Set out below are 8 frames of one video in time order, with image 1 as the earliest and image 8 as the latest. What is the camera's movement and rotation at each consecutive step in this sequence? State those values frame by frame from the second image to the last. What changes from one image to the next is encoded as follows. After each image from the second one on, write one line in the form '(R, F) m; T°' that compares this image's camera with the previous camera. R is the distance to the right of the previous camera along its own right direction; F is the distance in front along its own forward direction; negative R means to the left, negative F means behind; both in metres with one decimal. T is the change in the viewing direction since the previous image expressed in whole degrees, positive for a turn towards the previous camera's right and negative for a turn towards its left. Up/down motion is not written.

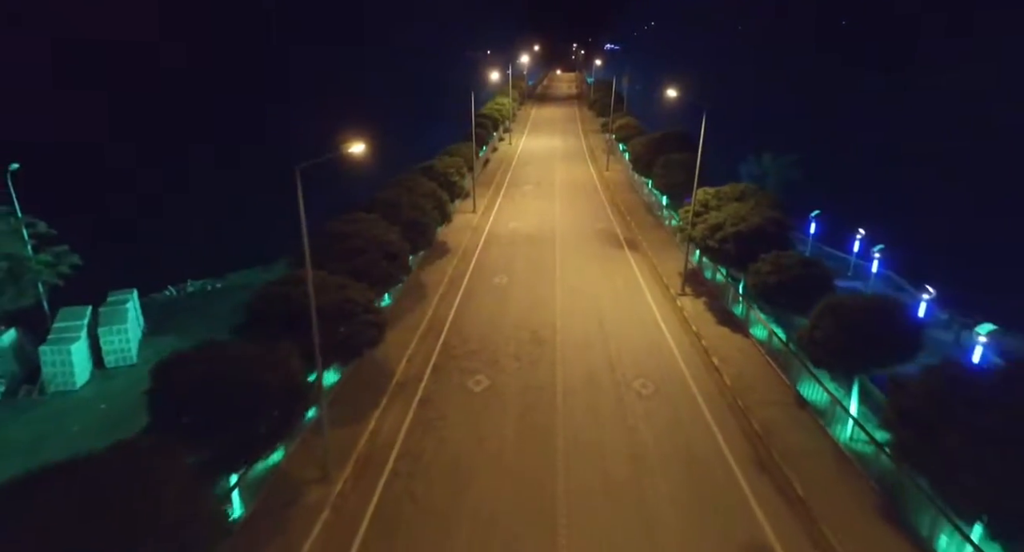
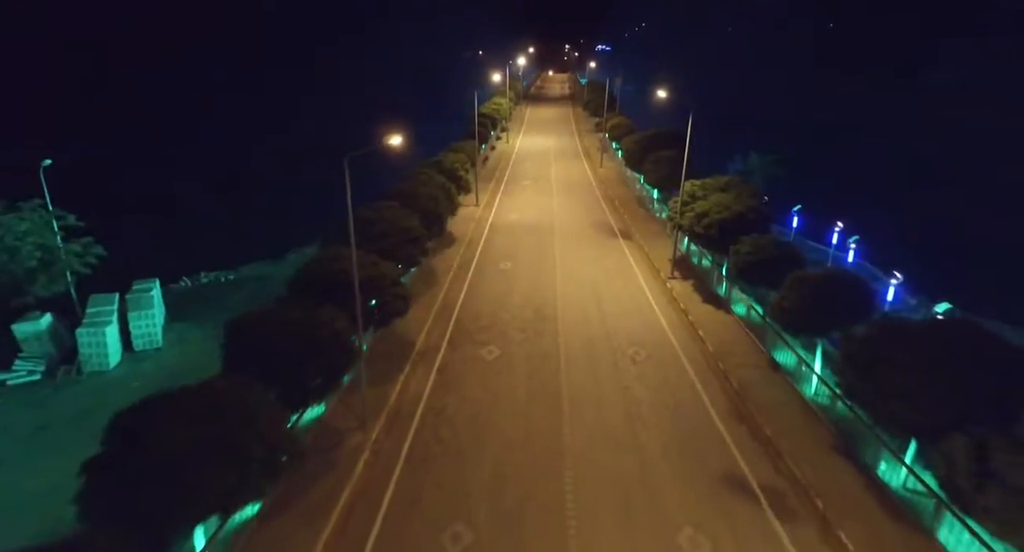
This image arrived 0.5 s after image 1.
(-0.5, -2.1) m; +1°
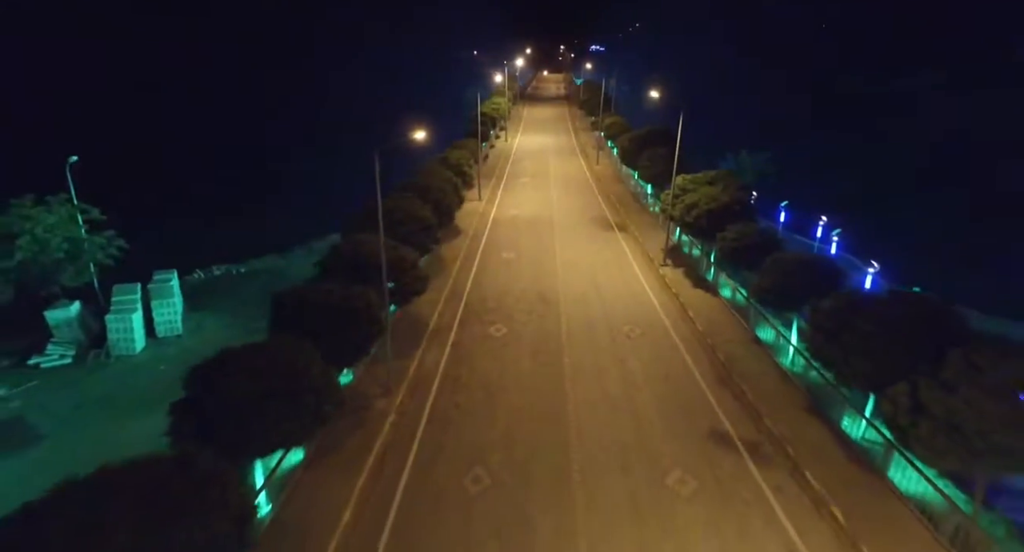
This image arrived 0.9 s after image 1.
(-0.4, -1.8) m; +1°
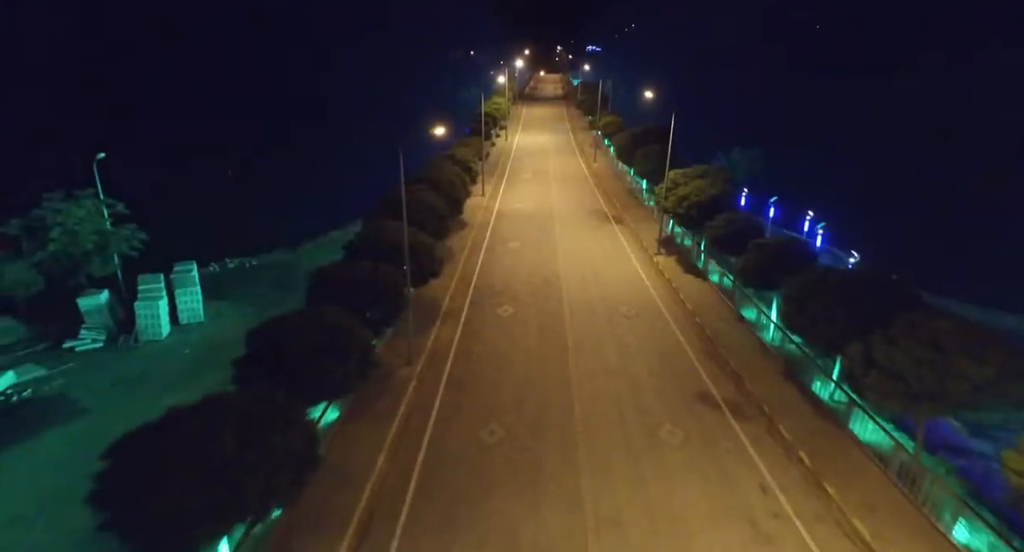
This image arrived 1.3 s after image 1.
(-0.4, -2.0) m; 0°
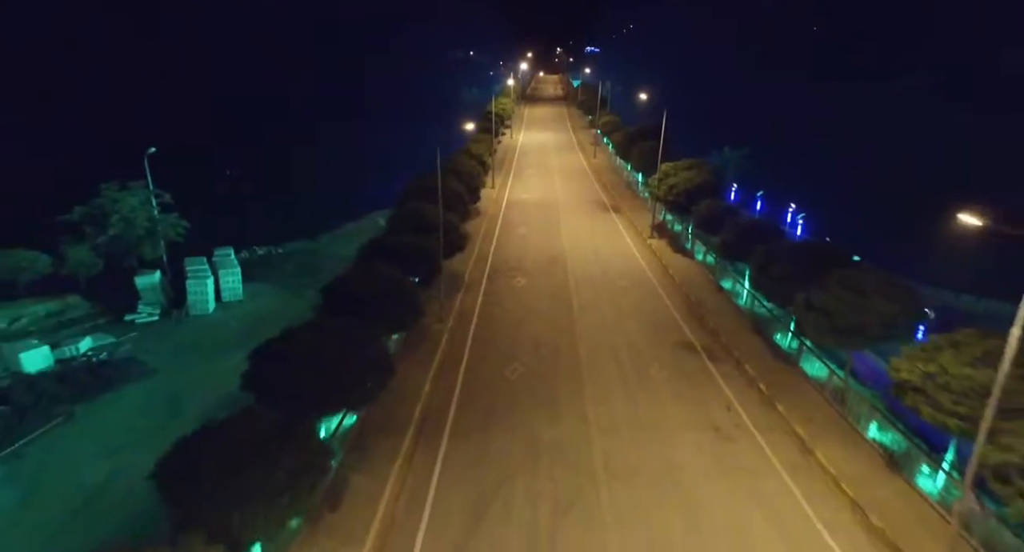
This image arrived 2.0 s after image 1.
(-0.6, -3.8) m; 0°
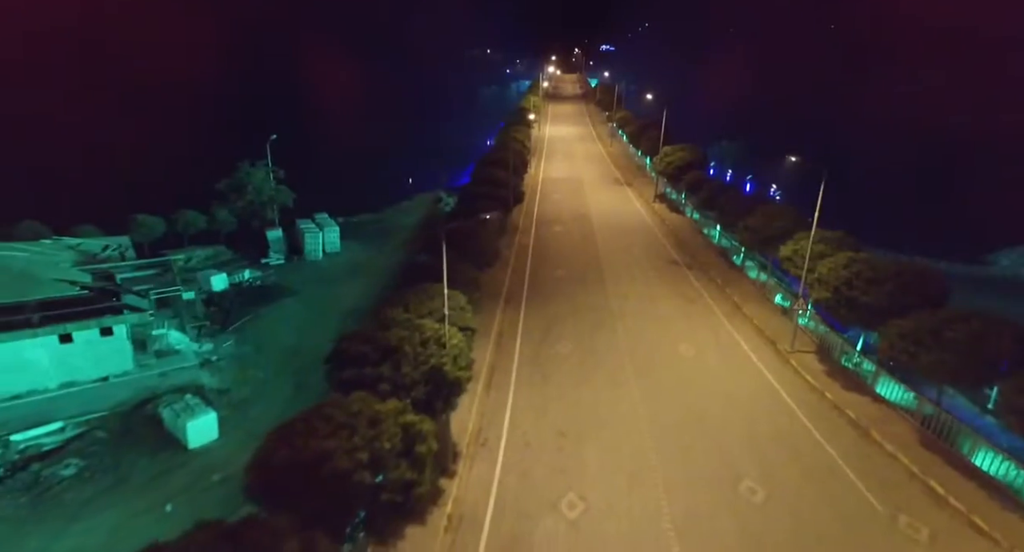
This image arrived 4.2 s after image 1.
(-1.8, -11.0) m; -1°
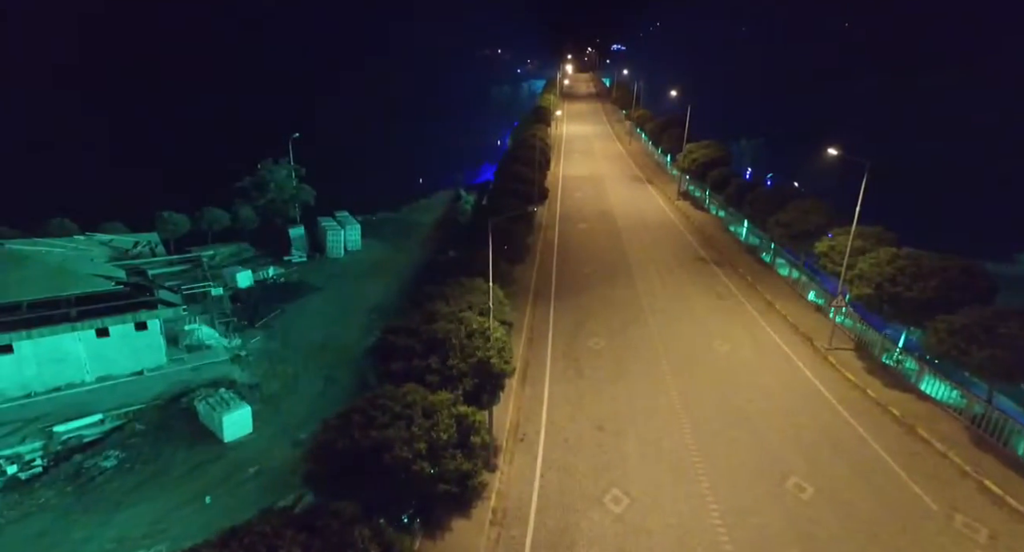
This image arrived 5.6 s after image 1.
(-0.9, +0.1) m; -1°
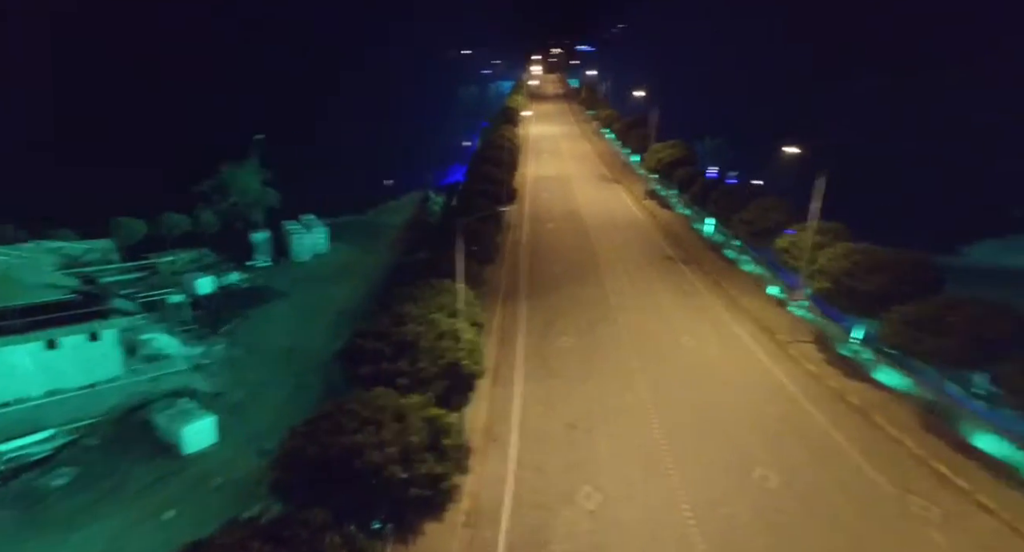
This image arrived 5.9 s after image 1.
(0.0, 0.0) m; +3°
